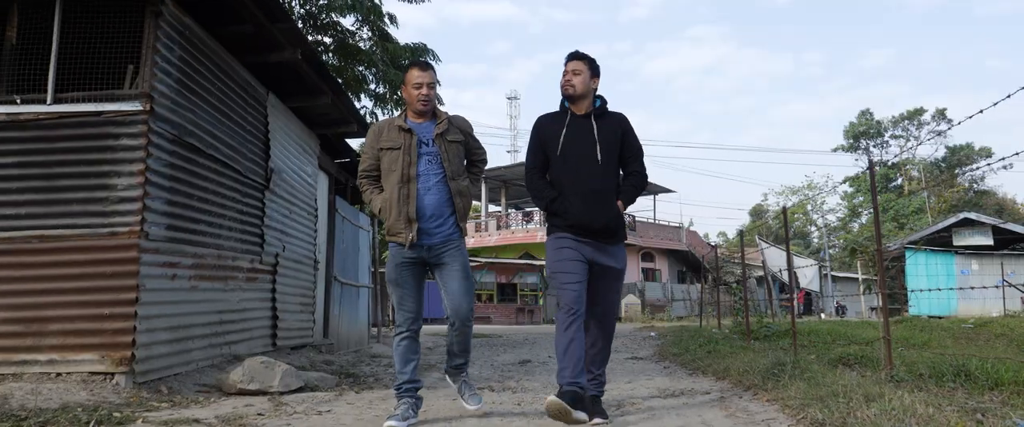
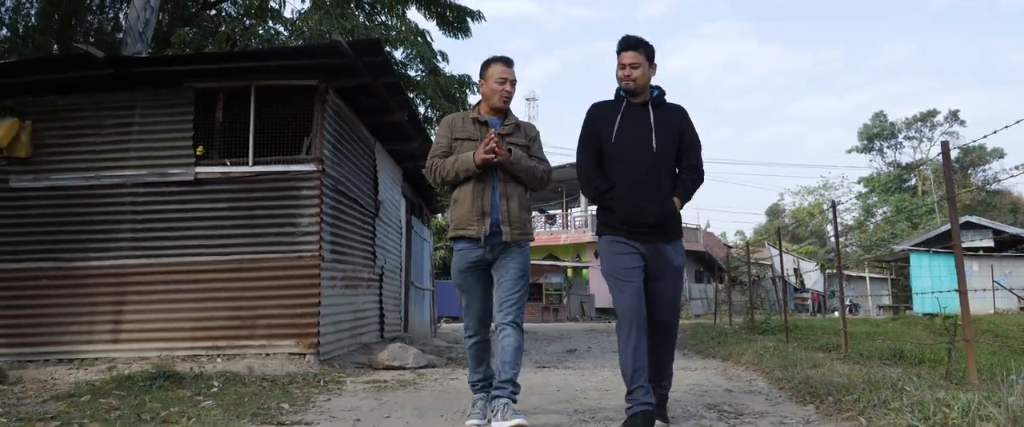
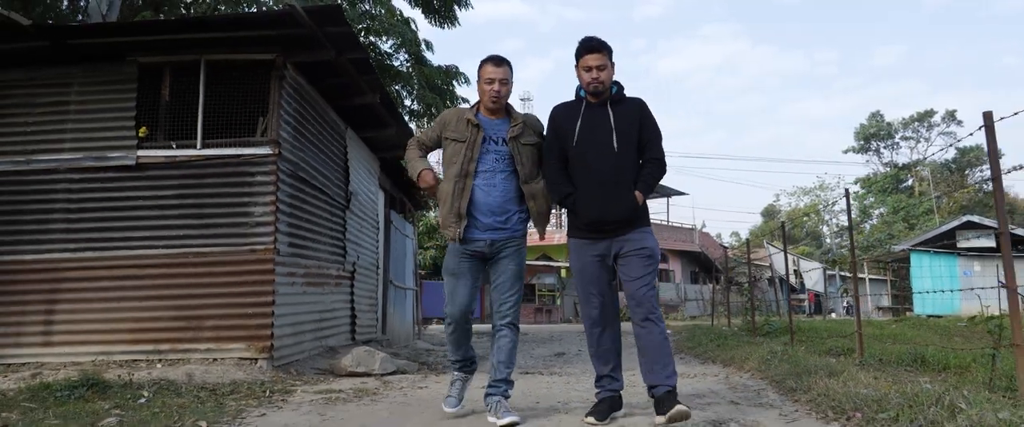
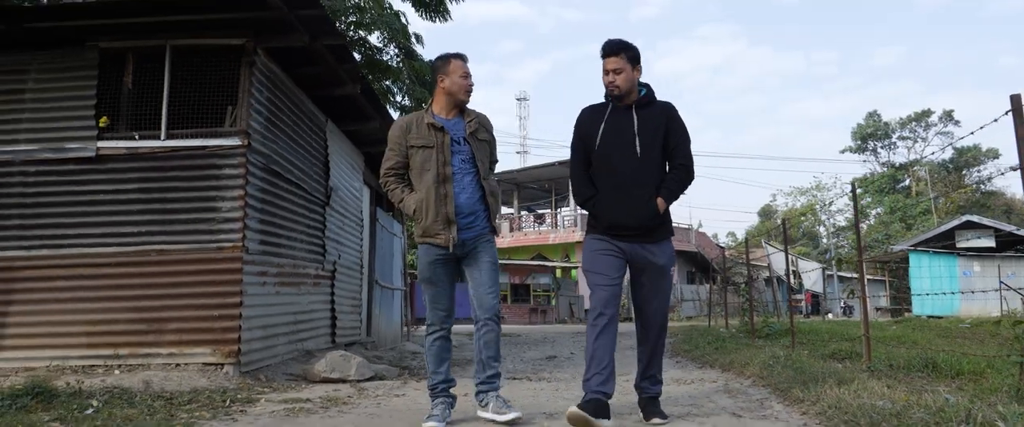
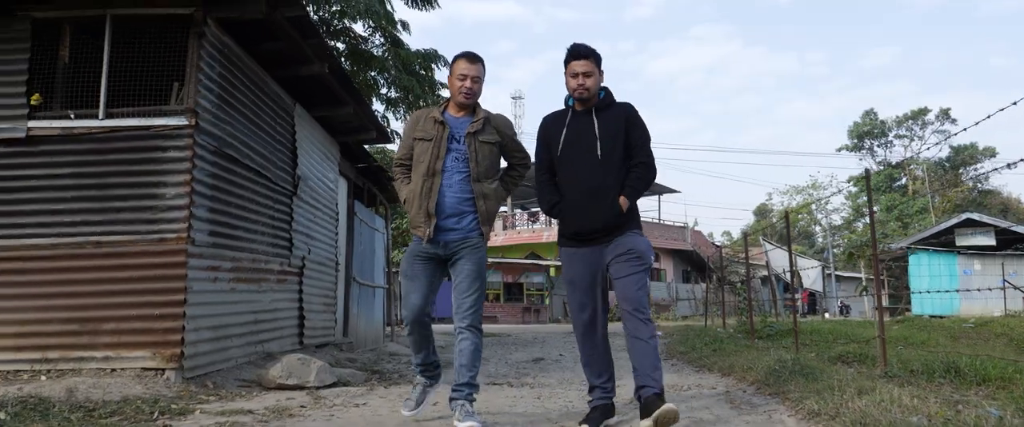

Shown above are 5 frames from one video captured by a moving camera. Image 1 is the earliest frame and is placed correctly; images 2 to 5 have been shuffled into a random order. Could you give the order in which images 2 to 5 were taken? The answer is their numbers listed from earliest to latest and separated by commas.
5, 4, 3, 2
